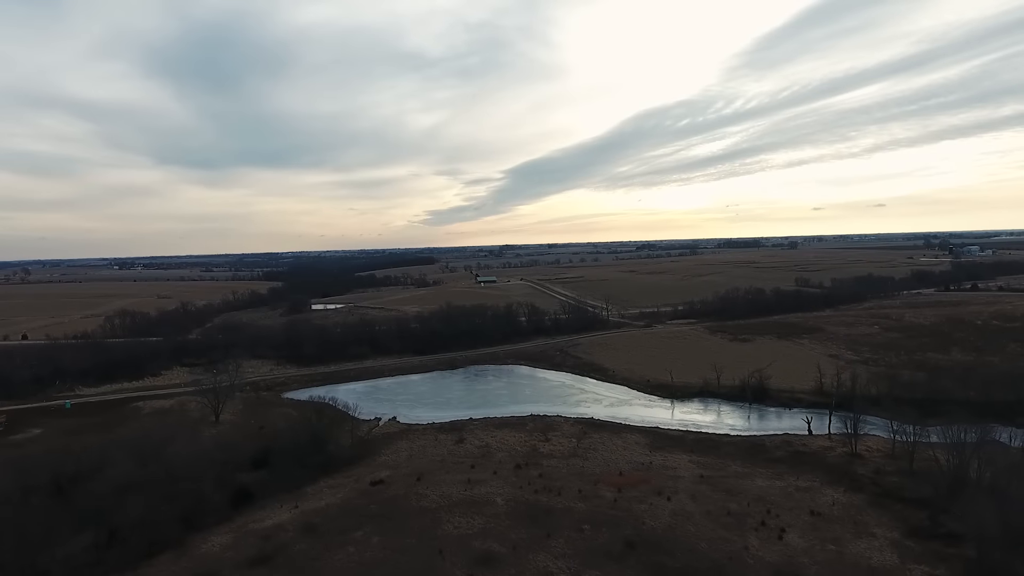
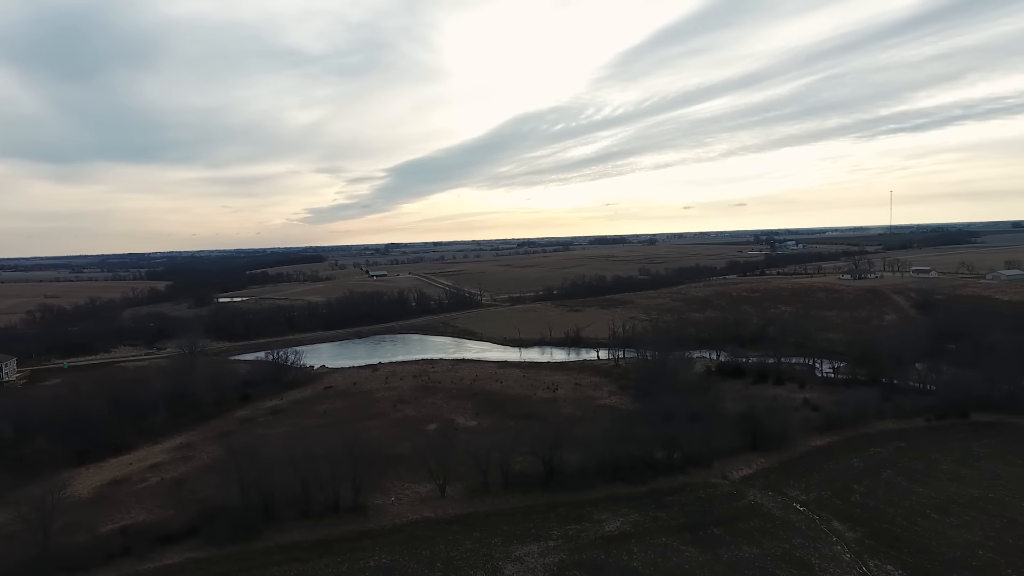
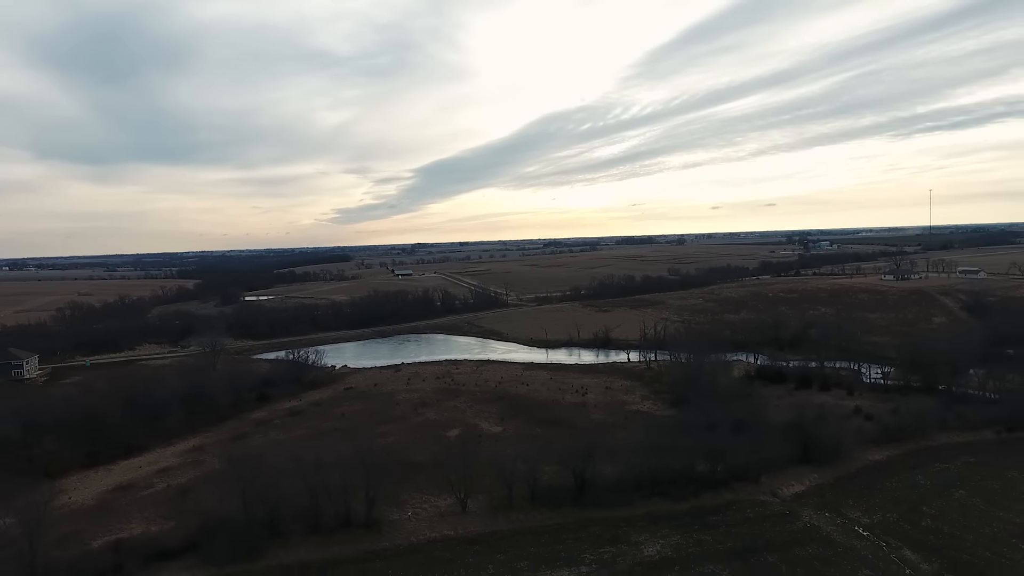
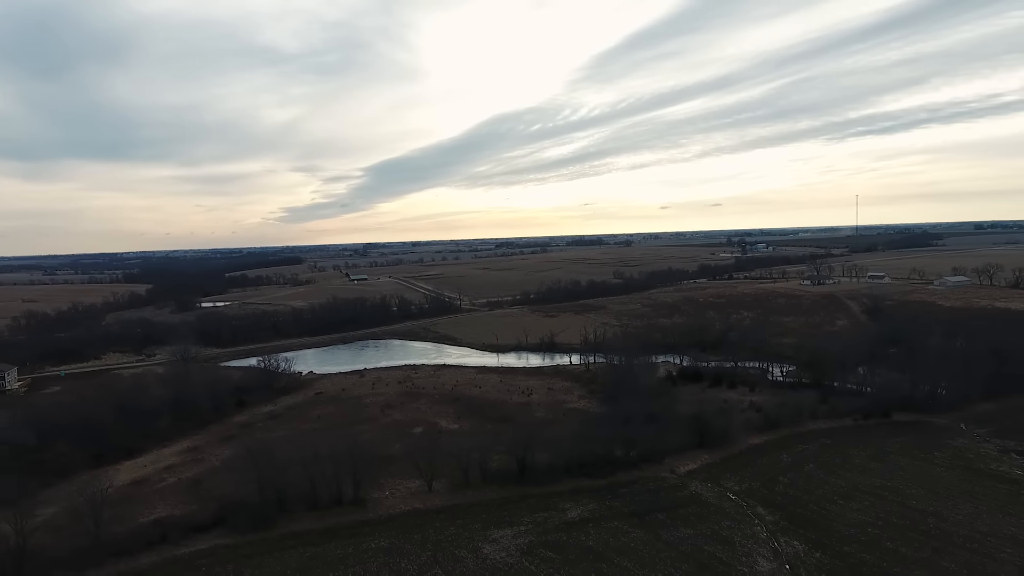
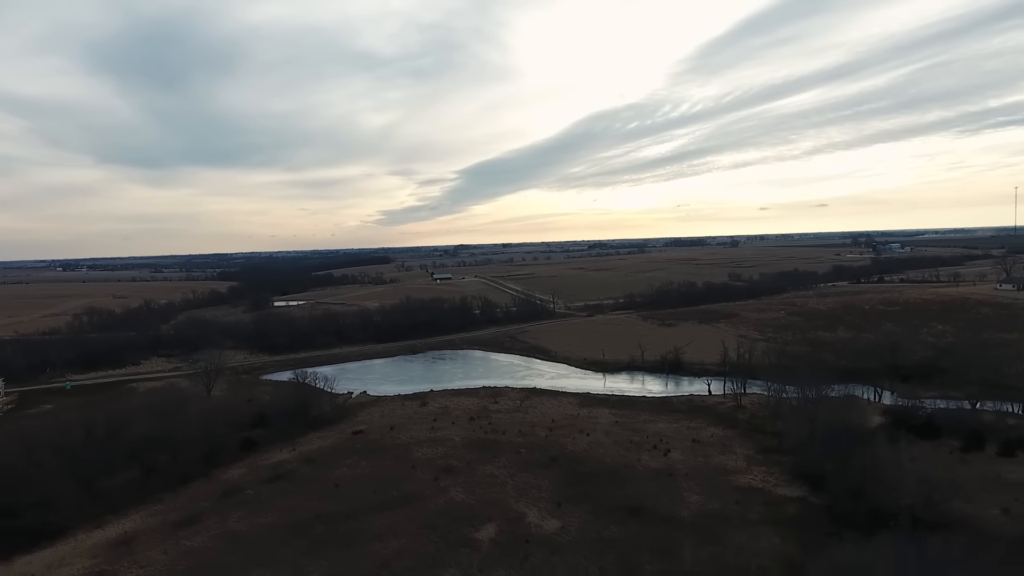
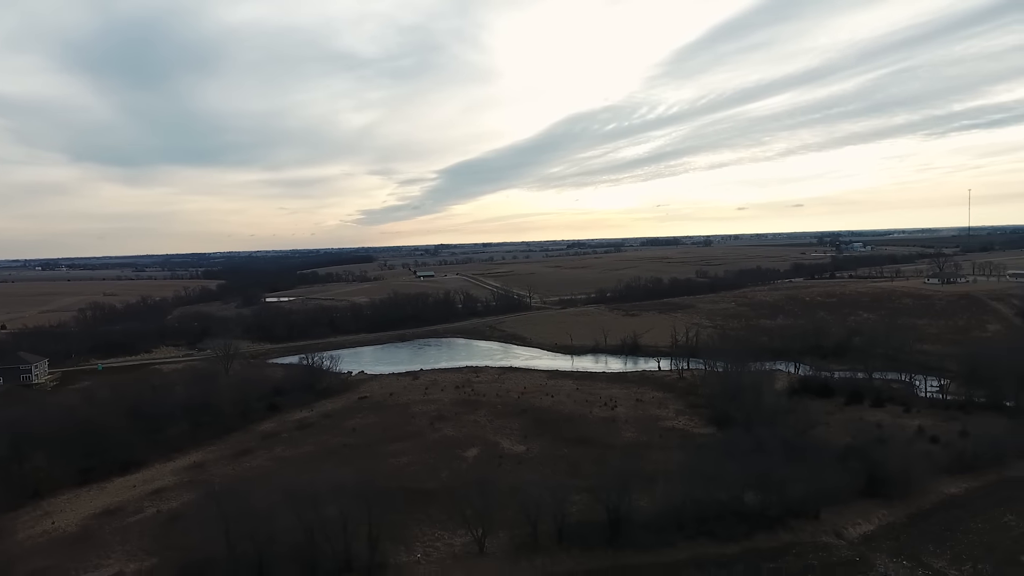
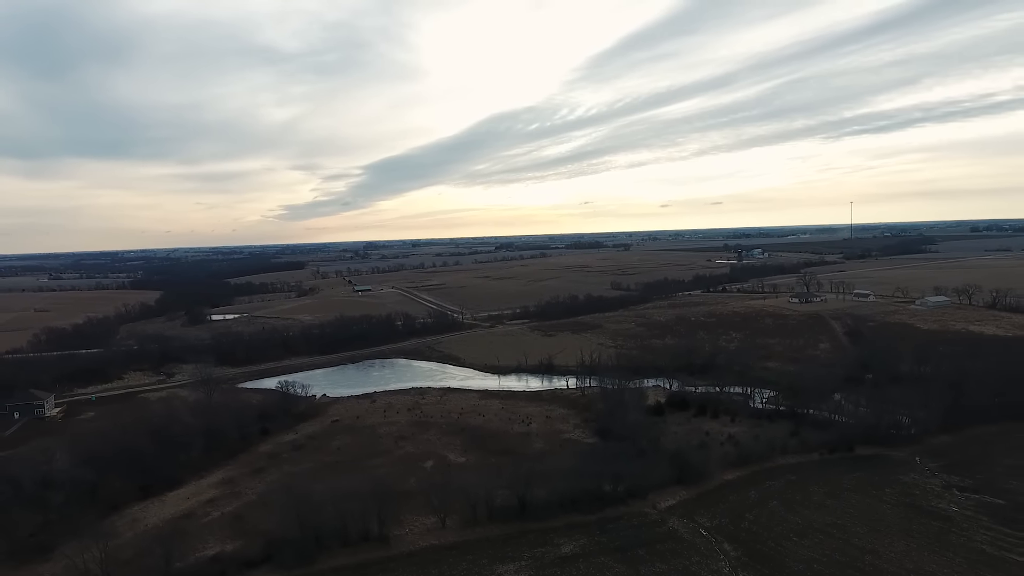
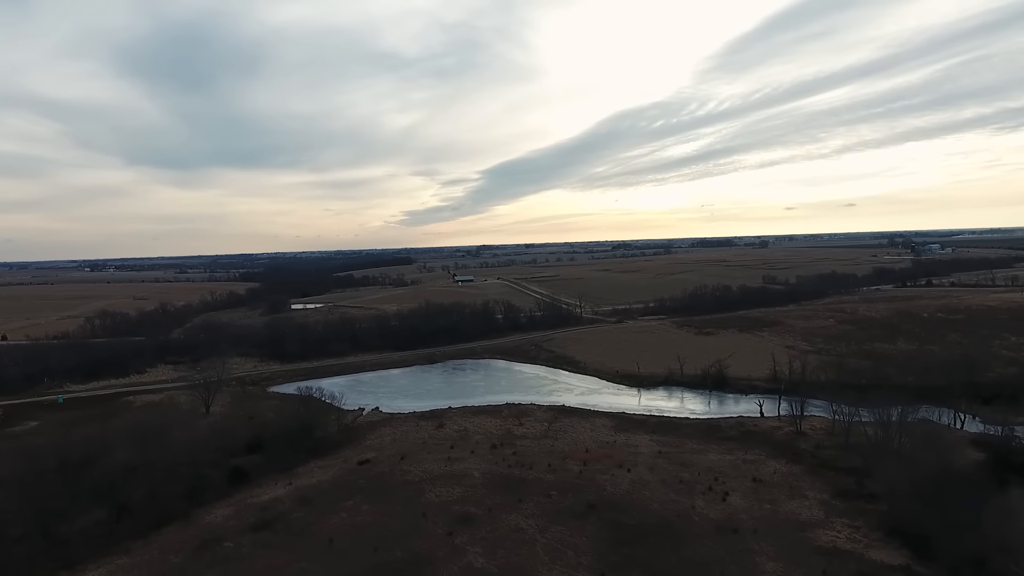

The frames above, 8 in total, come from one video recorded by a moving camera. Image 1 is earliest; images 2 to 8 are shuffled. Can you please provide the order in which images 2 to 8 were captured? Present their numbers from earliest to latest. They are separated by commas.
8, 5, 6, 3, 2, 4, 7
